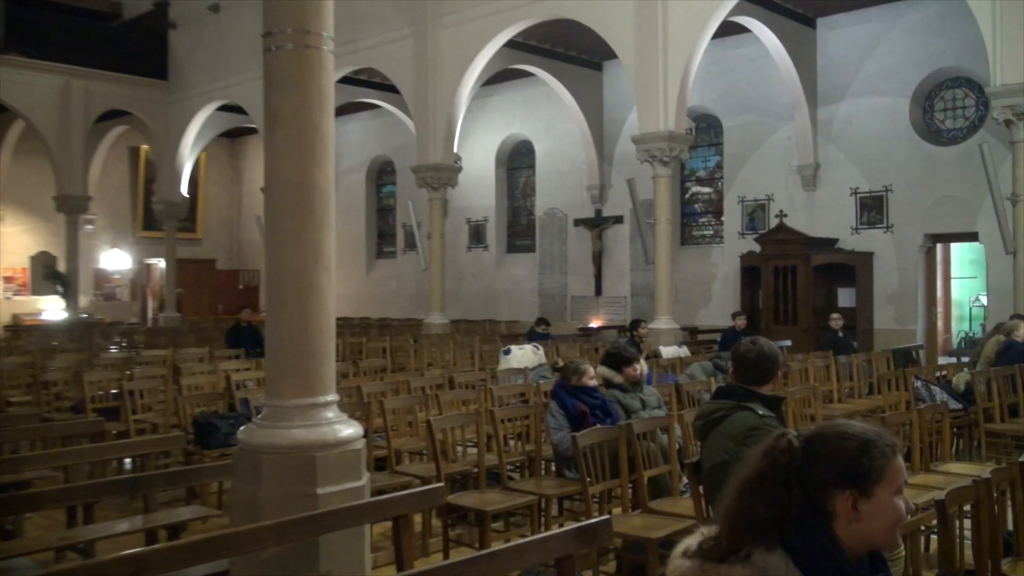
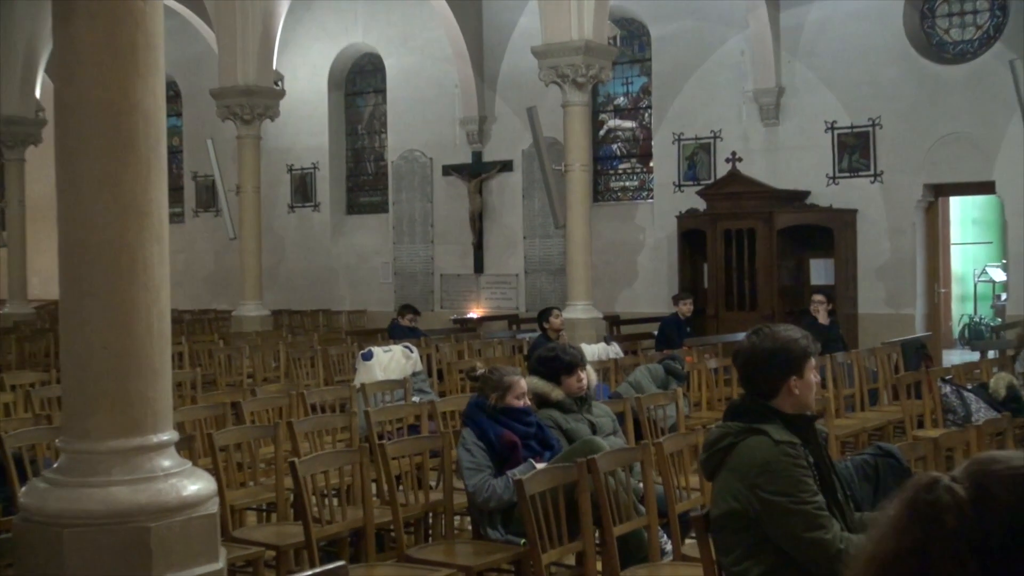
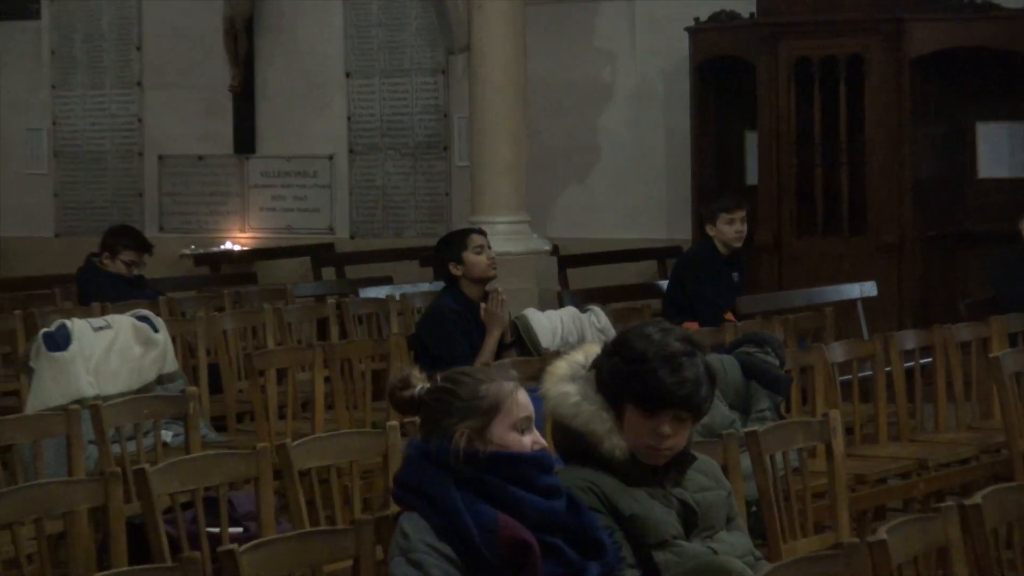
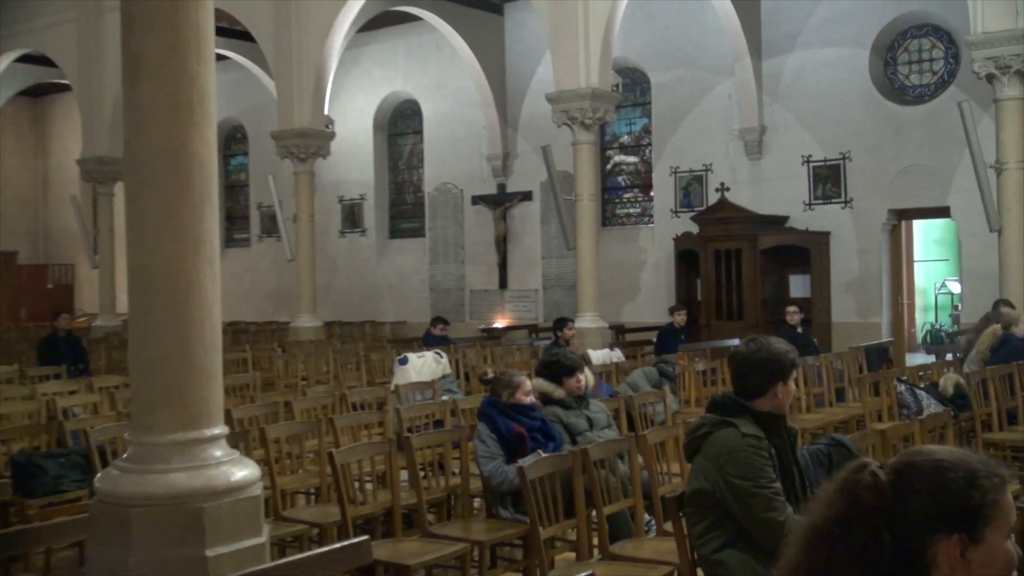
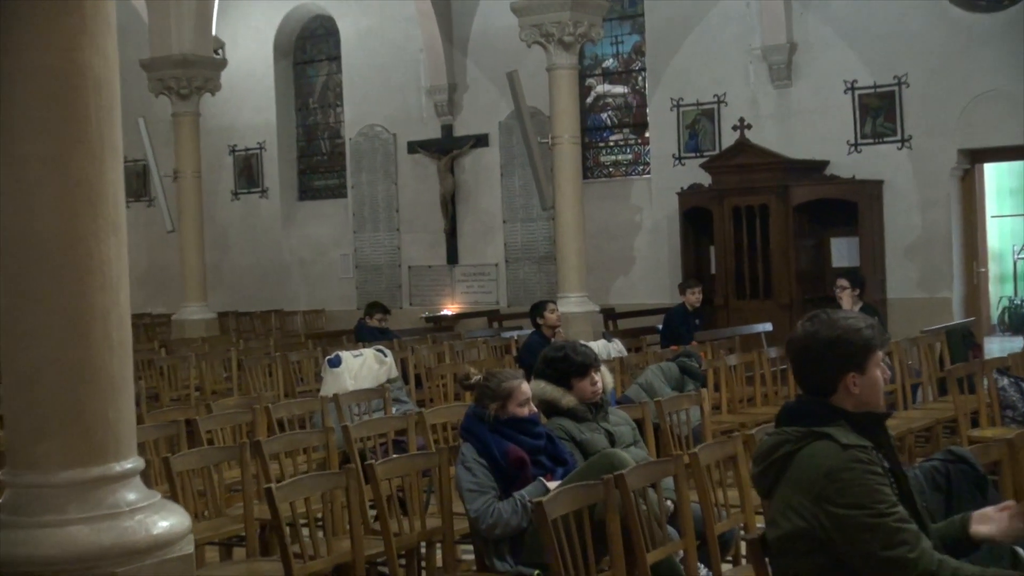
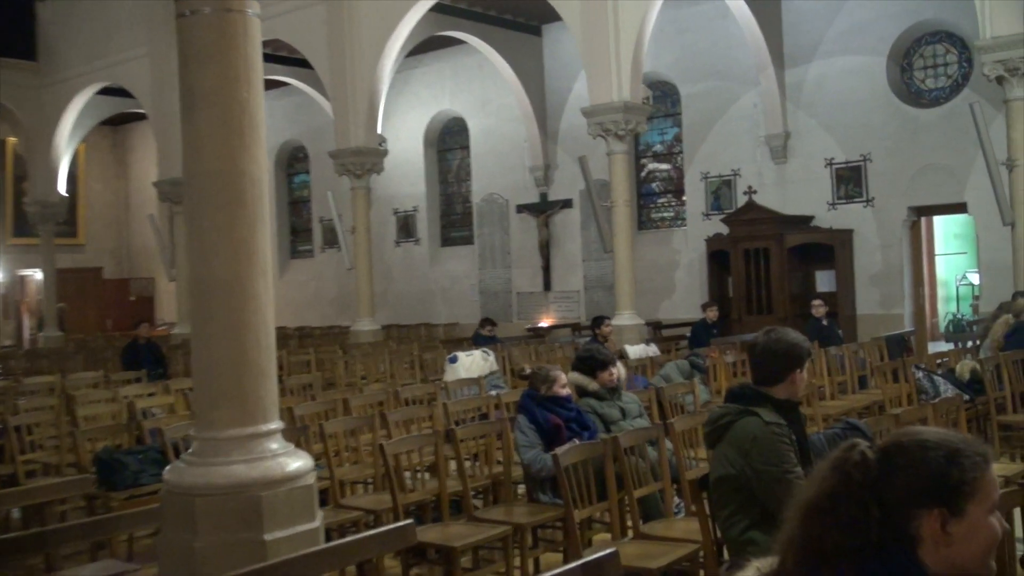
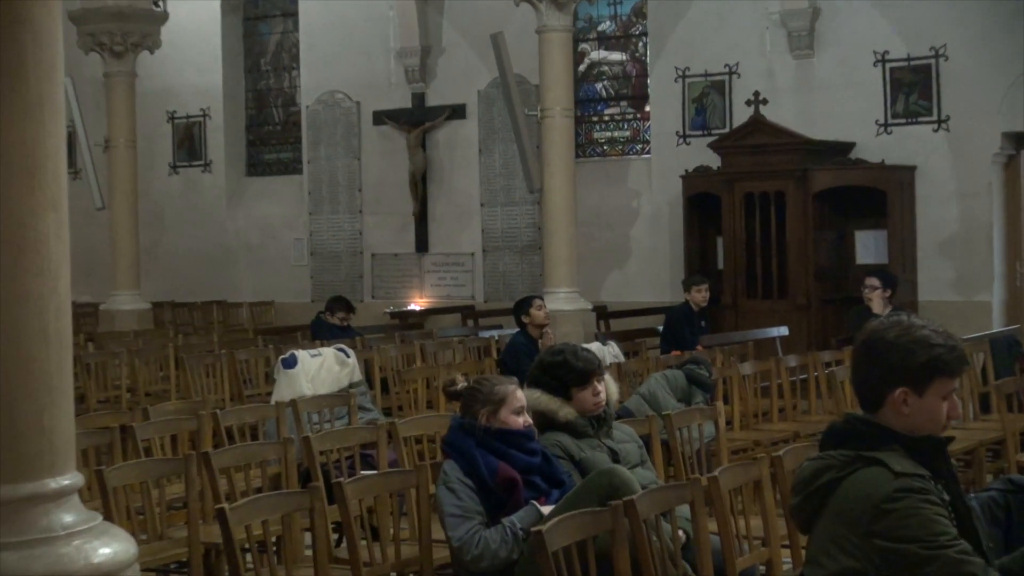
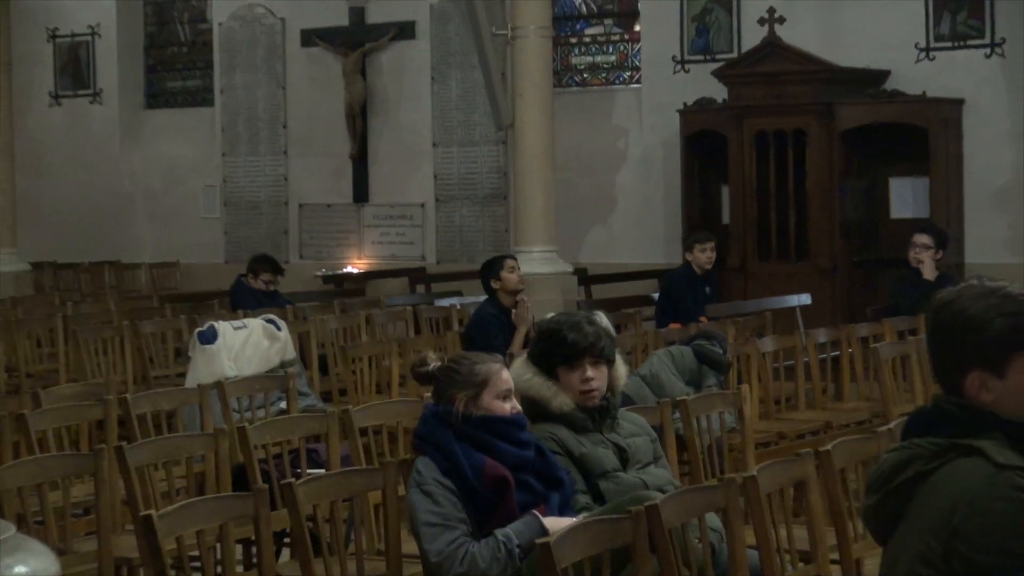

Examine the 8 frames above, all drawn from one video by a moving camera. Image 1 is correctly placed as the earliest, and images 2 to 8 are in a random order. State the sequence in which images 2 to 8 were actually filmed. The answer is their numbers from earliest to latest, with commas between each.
6, 4, 2, 5, 7, 8, 3
